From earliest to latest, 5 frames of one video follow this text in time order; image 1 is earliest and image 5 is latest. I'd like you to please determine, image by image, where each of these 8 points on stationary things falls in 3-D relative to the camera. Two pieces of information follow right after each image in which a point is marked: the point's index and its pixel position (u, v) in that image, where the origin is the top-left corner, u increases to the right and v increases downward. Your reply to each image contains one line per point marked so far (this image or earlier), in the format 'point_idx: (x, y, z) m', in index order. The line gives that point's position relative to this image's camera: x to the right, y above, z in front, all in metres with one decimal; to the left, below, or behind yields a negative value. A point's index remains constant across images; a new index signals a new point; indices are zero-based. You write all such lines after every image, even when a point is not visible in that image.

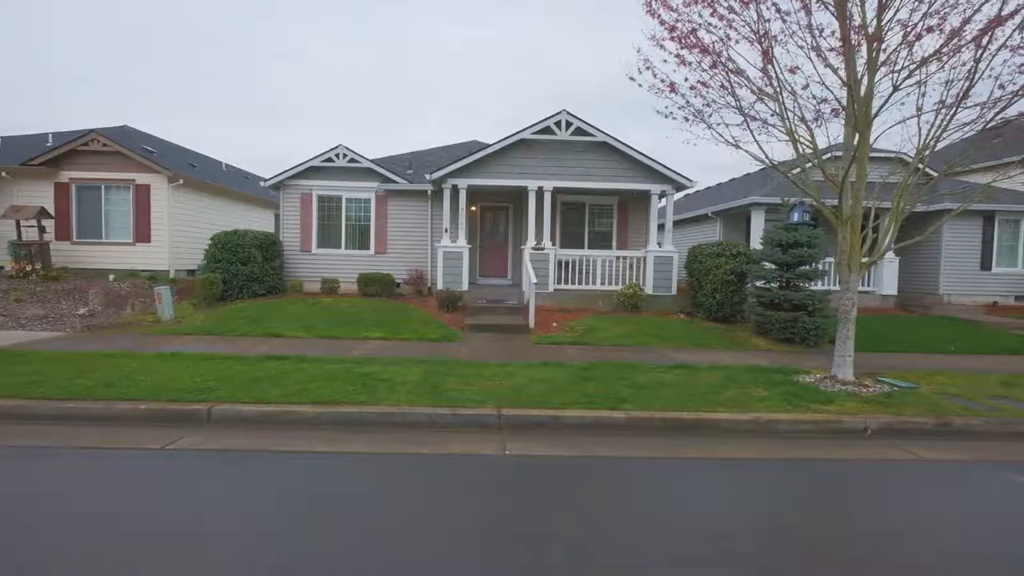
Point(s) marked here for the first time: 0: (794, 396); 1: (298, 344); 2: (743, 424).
0: (+2.6, -1.0, +6.4) m
1: (-2.8, -0.7, +9.1) m
2: (+1.8, -1.1, +5.7) m
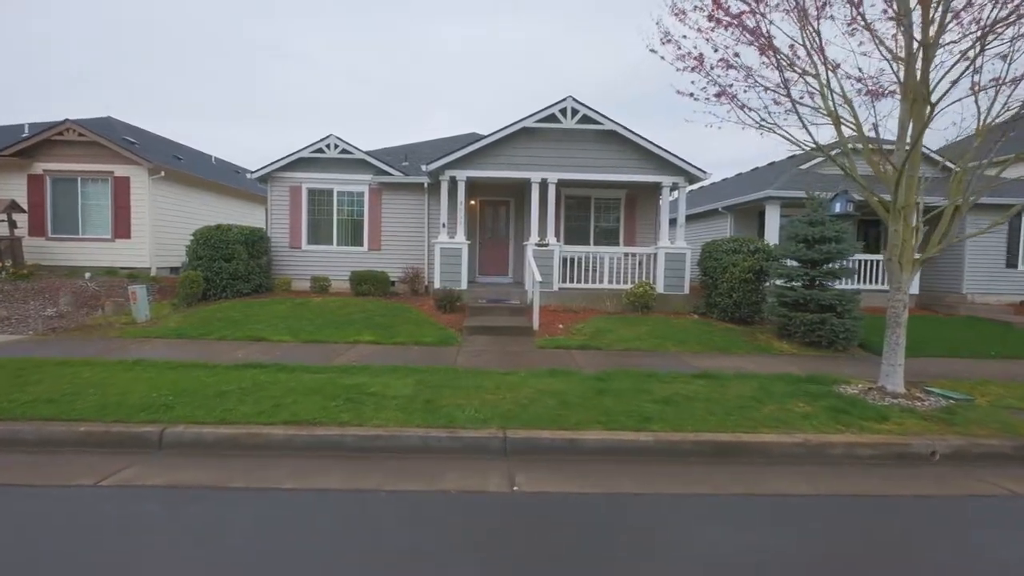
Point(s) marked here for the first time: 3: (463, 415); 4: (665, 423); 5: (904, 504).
0: (+2.6, -1.0, +5.6) m
1: (-2.7, -0.7, +8.2) m
2: (+1.9, -1.1, +4.8) m
3: (-0.4, -0.9, +5.3) m
4: (+1.1, -1.0, +5.2) m
5: (+2.2, -1.2, +4.0) m
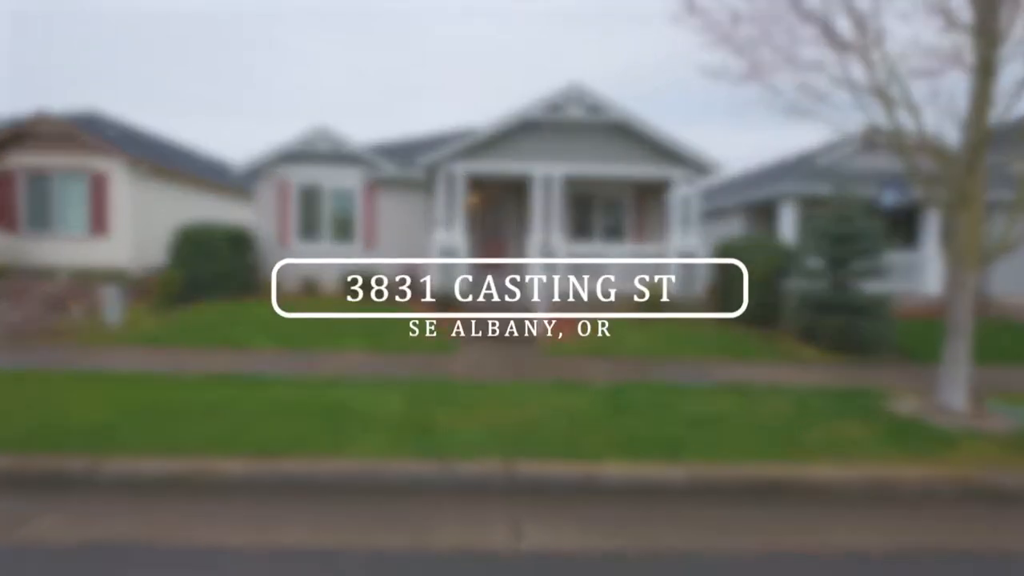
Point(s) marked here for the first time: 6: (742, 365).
0: (+2.7, -1.0, +4.8) m
1: (-2.7, -0.7, +7.5) m
2: (+1.9, -1.1, +4.0) m
3: (-0.3, -1.0, +4.5) m
4: (+1.2, -1.0, +4.4) m
5: (+2.3, -1.2, +3.2) m
6: (+2.5, -0.8, +7.7) m
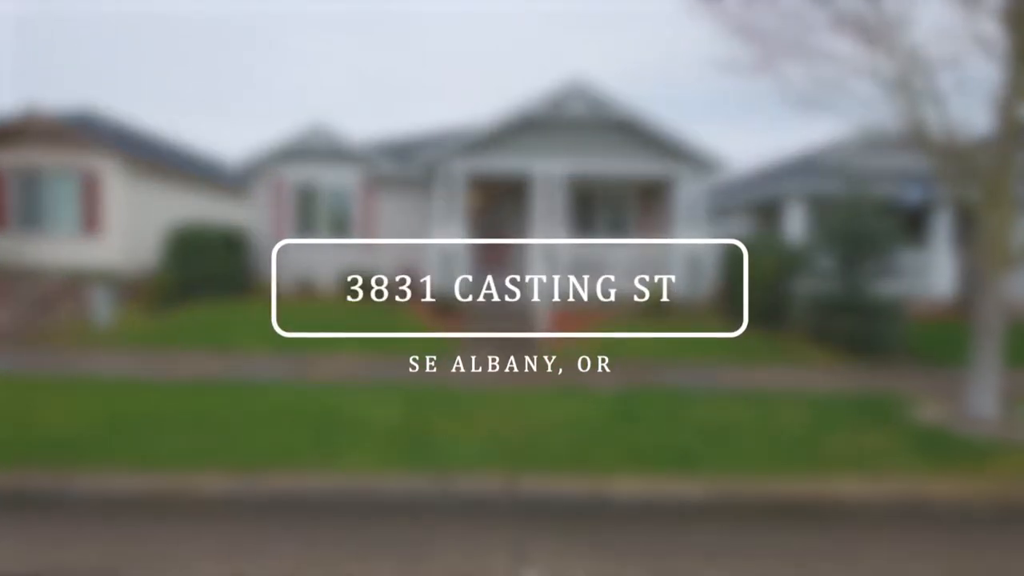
0: (+2.7, -1.0, +4.5) m
1: (-2.7, -0.7, +7.2) m
2: (+1.9, -1.1, +3.7) m
3: (-0.3, -1.0, +4.2) m
4: (+1.2, -1.0, +4.1) m
5: (+2.3, -1.3, +2.9) m
6: (+2.5, -0.9, +7.4) m
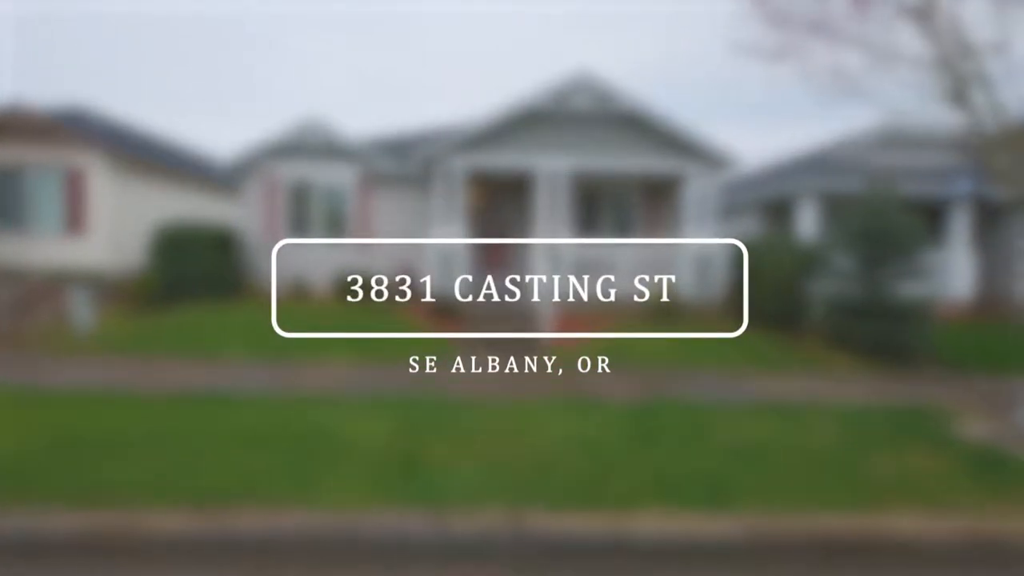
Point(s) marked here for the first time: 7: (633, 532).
0: (+2.7, -1.0, +4.0) m
1: (-2.6, -0.7, +6.7) m
2: (+2.0, -1.2, +3.2) m
3: (-0.3, -1.0, +3.7) m
4: (+1.2, -1.1, +3.6) m
5: (+2.3, -1.3, +2.4) m
6: (+2.5, -0.9, +6.9) m
7: (+0.9, -1.9, +5.5) m
